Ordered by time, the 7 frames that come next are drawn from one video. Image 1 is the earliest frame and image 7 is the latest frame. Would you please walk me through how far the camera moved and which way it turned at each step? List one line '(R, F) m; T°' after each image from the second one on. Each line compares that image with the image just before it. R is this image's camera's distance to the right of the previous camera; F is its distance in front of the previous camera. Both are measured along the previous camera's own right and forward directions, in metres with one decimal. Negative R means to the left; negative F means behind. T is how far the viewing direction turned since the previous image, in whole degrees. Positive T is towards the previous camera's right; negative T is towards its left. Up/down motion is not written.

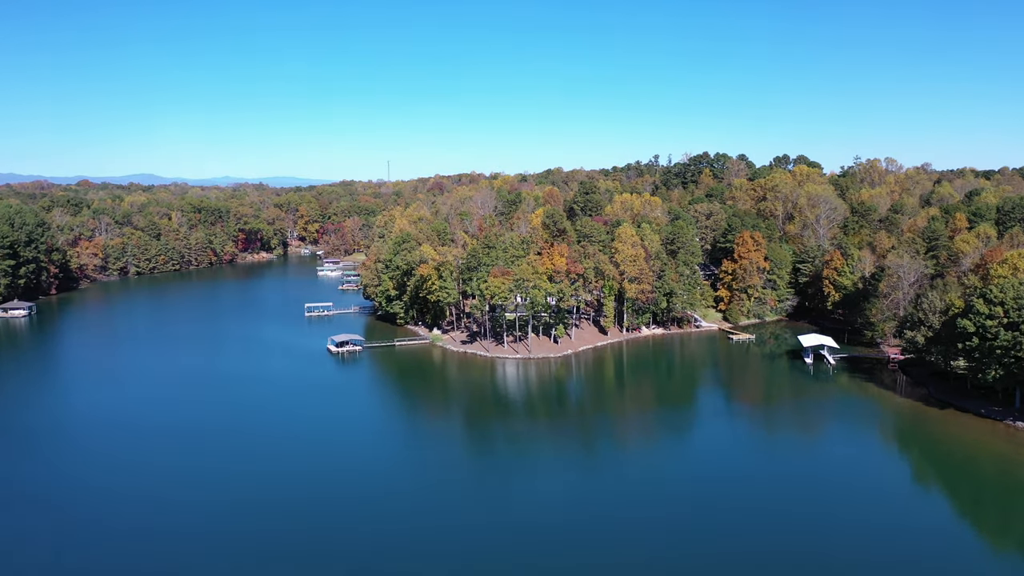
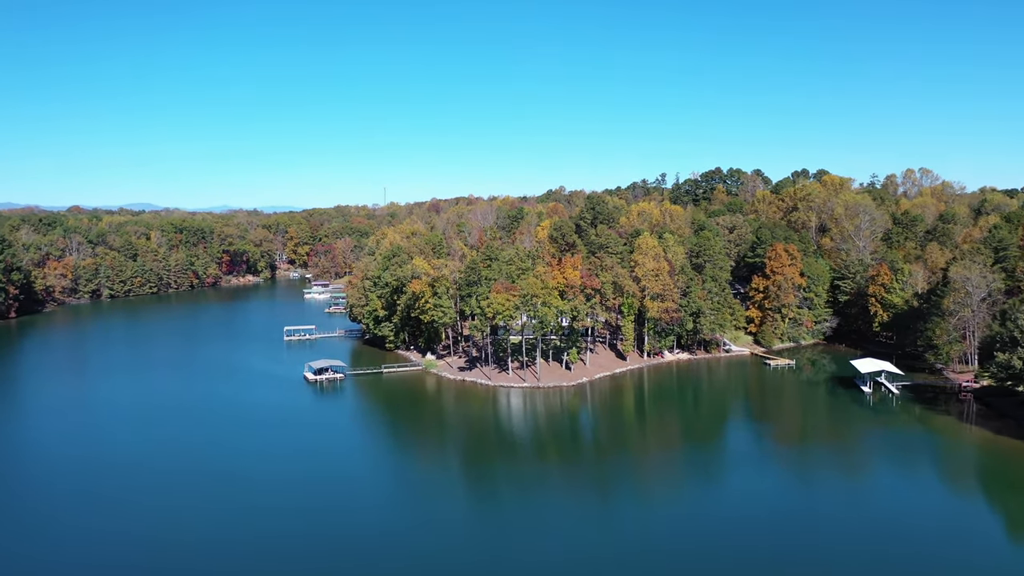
(-0.8, +8.7) m; 0°
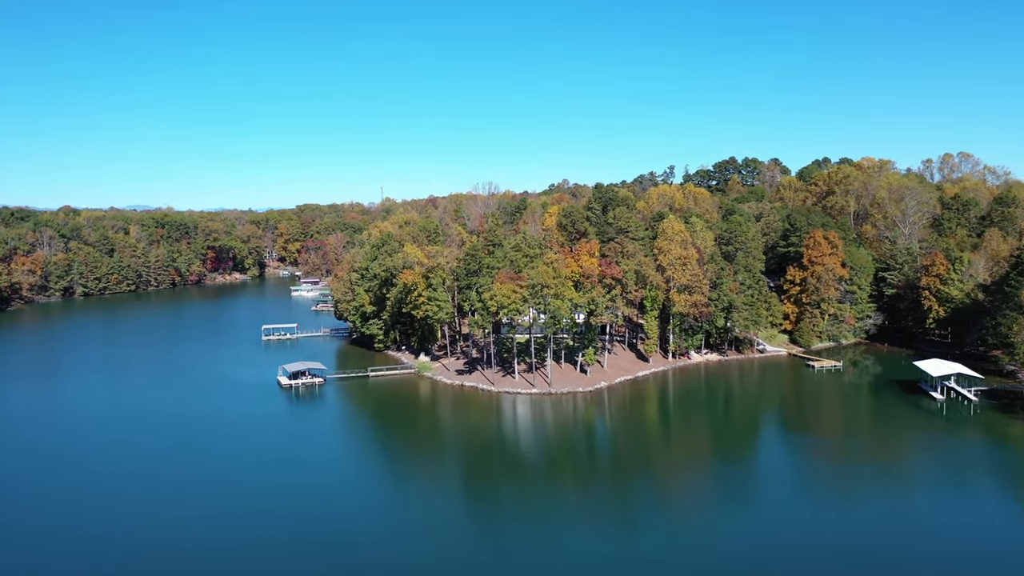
(-0.7, +7.7) m; 0°
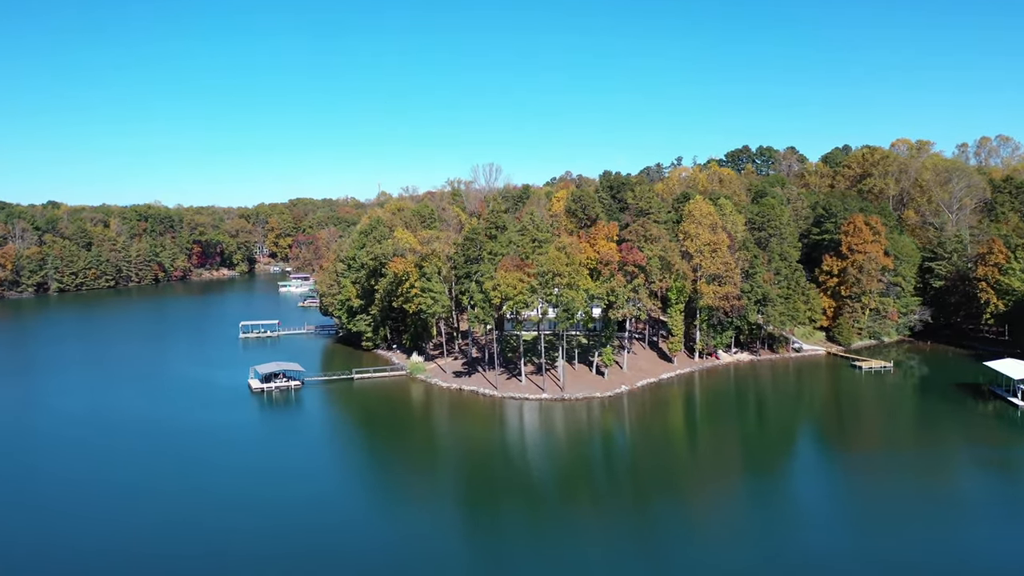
(-0.5, +6.4) m; 0°
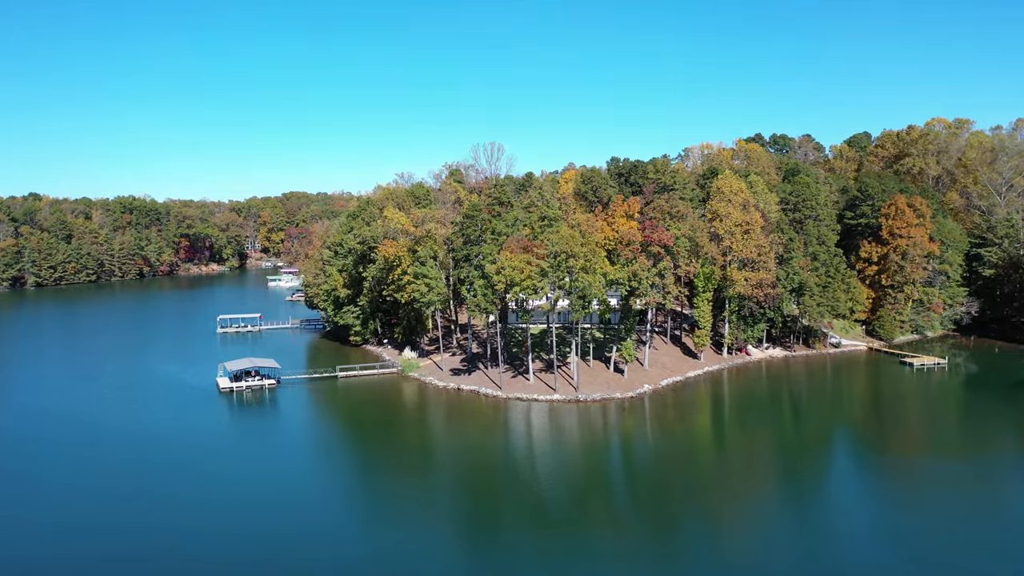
(-0.4, +5.4) m; 0°
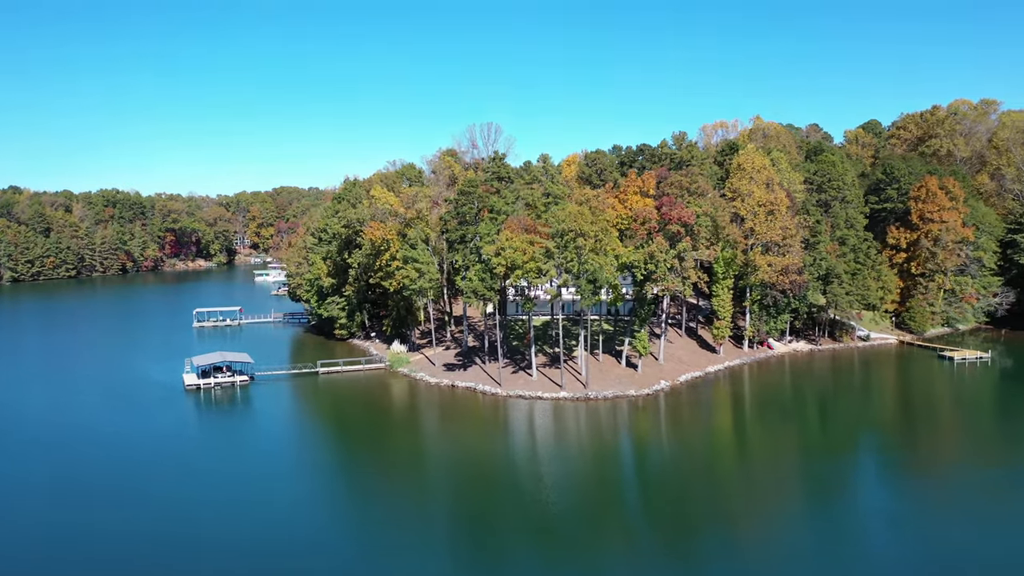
(-0.3, +3.9) m; 0°
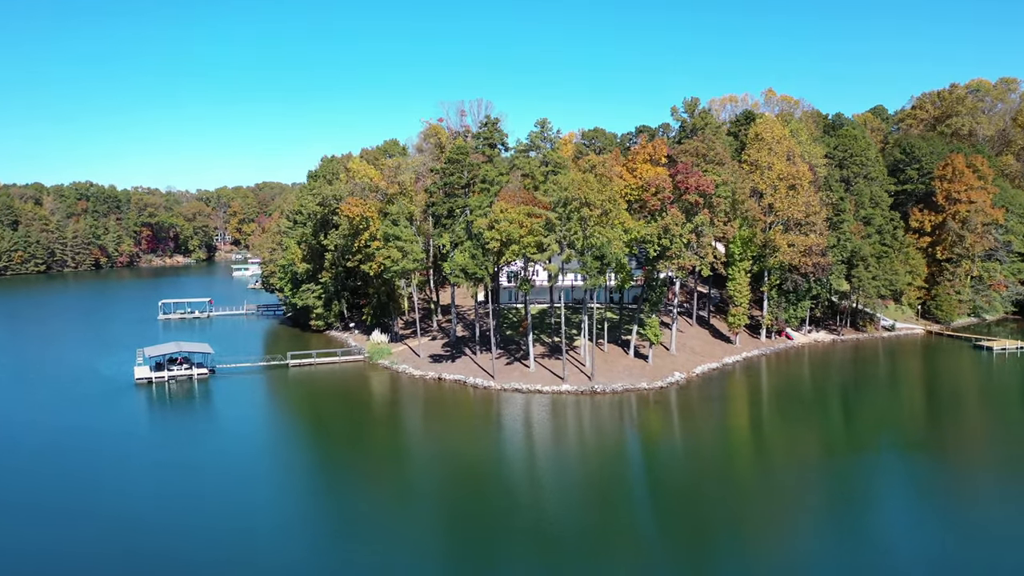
(-0.2, +3.8) m; +1°
